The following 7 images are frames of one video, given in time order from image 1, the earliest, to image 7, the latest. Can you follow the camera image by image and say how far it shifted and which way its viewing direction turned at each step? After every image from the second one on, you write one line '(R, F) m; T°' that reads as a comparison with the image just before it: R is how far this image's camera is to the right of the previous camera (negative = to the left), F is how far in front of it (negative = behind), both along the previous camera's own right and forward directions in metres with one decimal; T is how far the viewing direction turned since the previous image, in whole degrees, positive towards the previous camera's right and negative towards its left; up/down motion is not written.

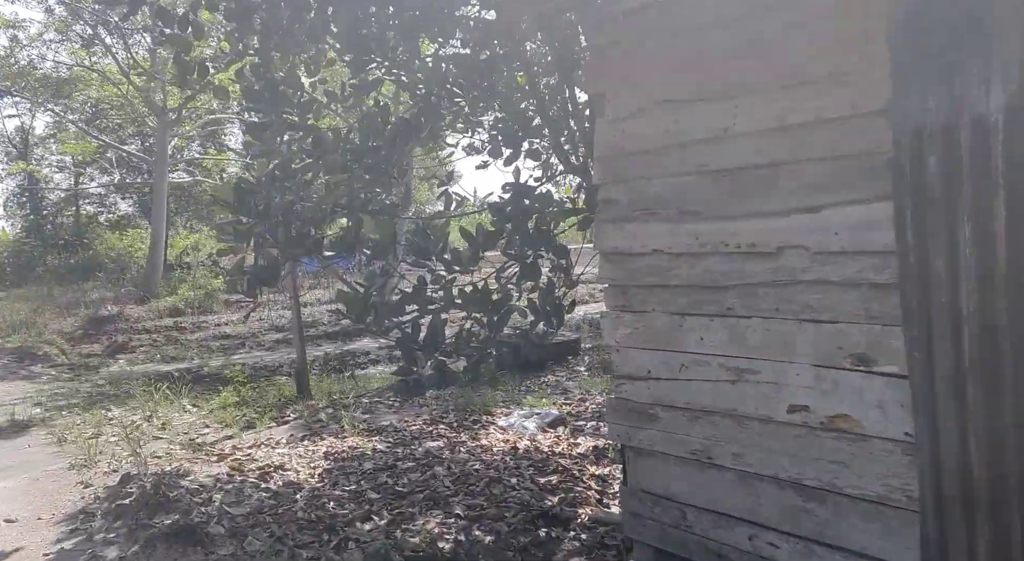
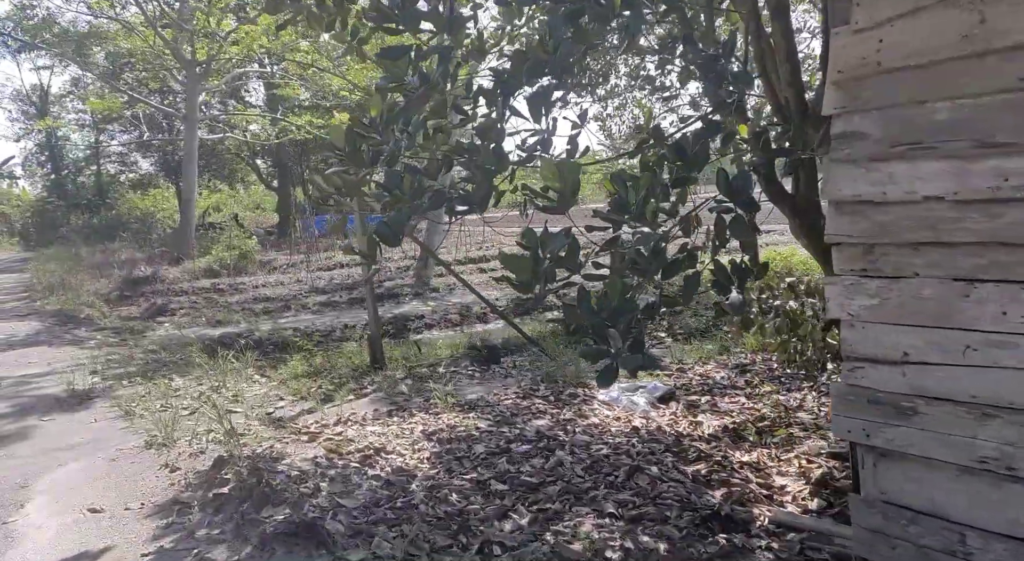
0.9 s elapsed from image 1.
(-0.5, +0.5) m; -1°
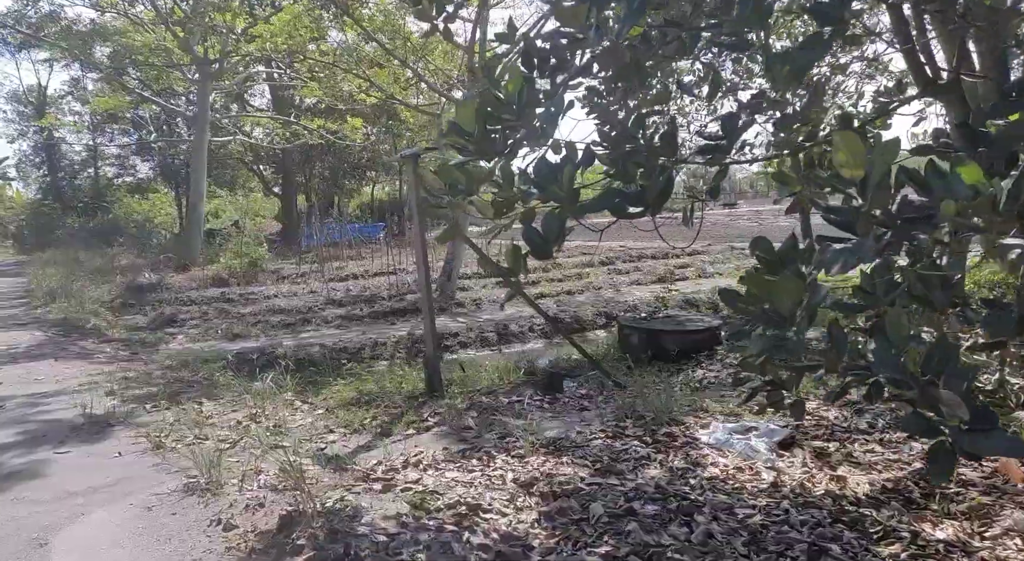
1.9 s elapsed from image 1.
(-0.5, +0.6) m; +1°
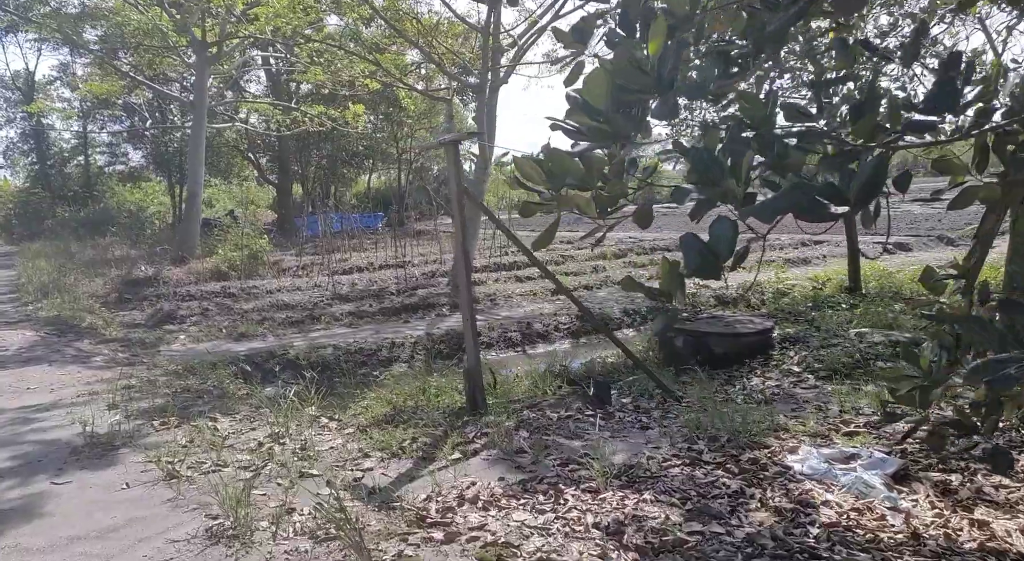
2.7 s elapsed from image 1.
(-0.3, +0.5) m; +1°
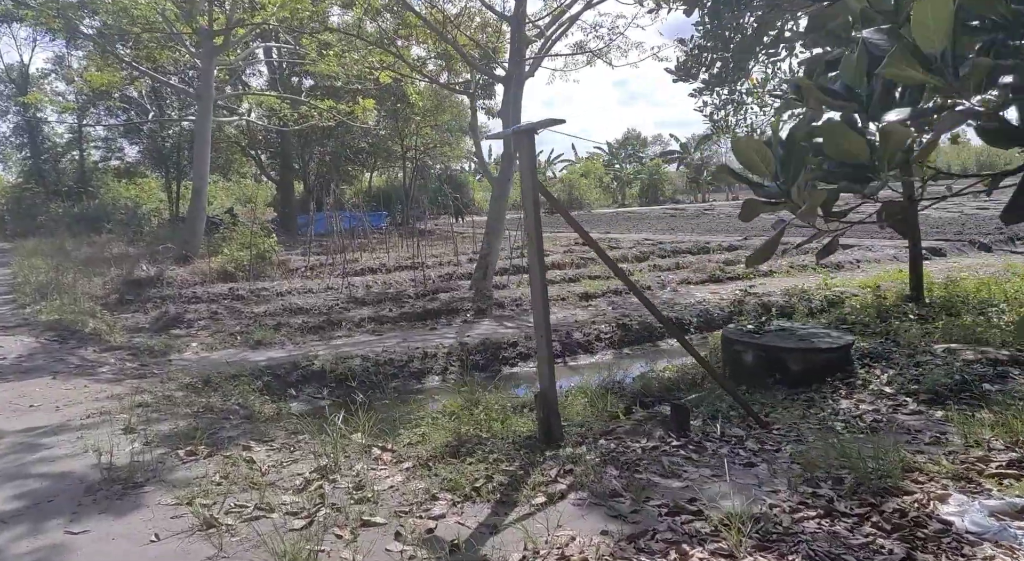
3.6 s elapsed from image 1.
(-0.4, +0.5) m; 0°
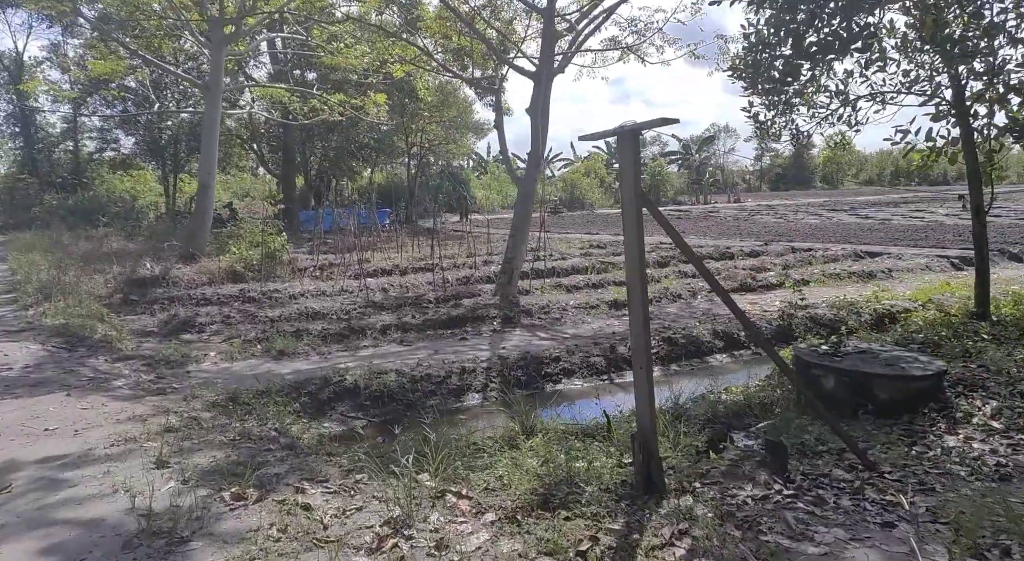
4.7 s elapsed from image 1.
(-0.5, +0.5) m; +1°
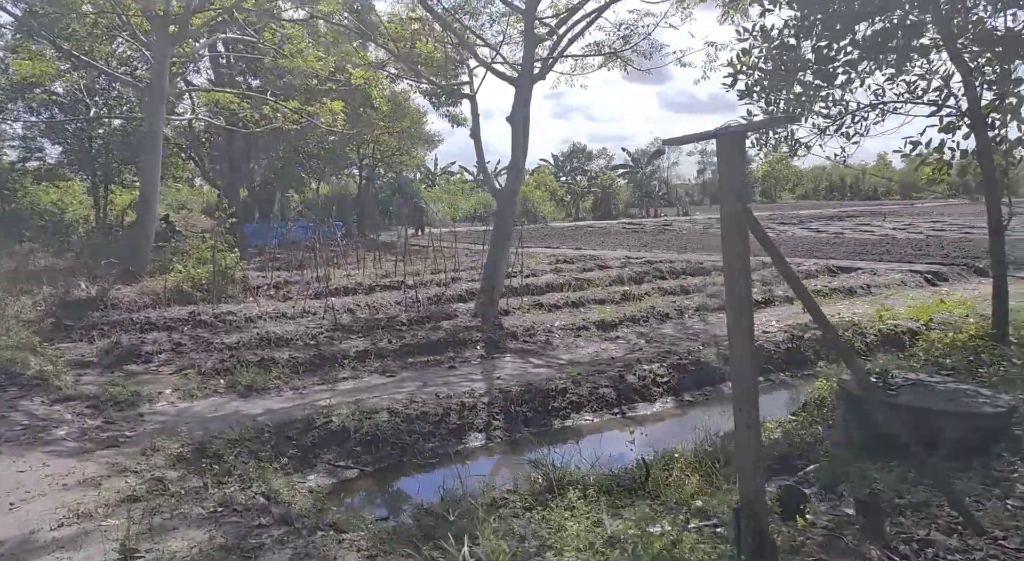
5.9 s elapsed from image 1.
(-0.5, +0.7) m; +5°
